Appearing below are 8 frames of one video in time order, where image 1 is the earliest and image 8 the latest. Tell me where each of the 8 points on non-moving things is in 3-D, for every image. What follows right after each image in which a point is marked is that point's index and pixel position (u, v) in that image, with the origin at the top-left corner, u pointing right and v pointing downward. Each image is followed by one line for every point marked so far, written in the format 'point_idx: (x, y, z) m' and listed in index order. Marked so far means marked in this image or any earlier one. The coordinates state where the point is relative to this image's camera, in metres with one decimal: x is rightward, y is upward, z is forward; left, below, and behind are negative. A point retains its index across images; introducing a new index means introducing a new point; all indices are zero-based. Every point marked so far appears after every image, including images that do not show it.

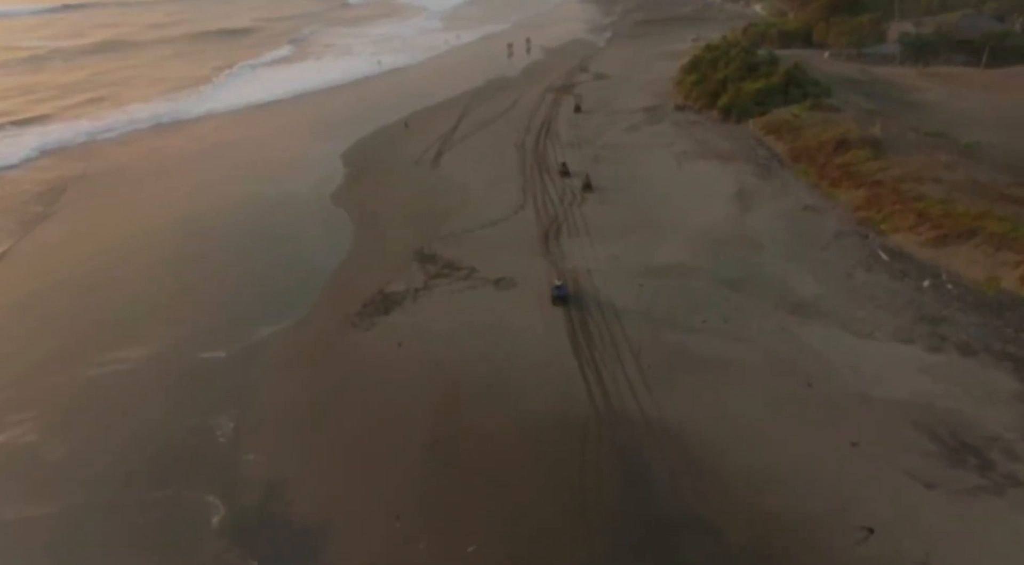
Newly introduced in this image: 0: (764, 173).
0: (+6.7, +2.9, +19.9) m
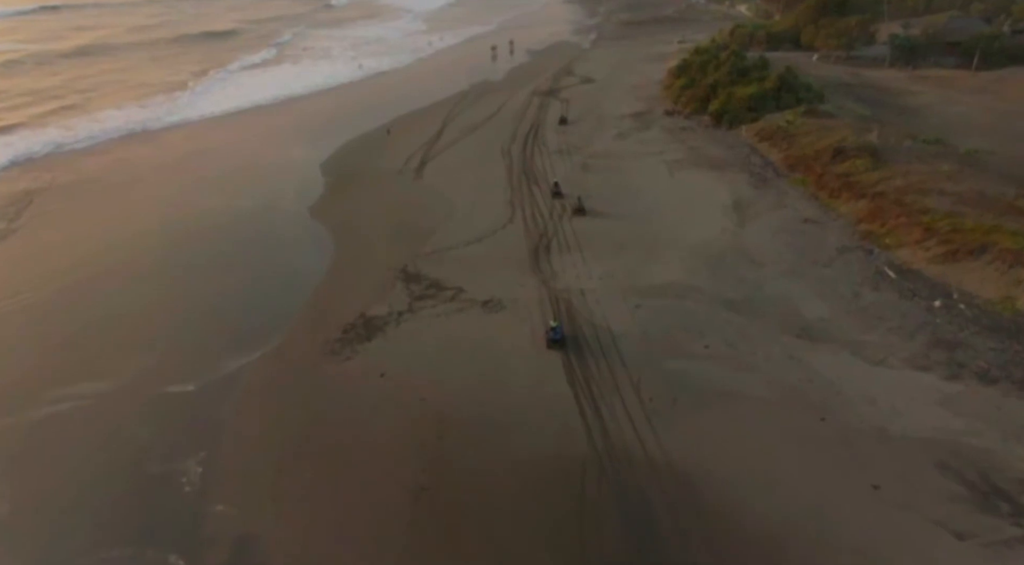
0: (+6.4, +2.6, +19.2) m
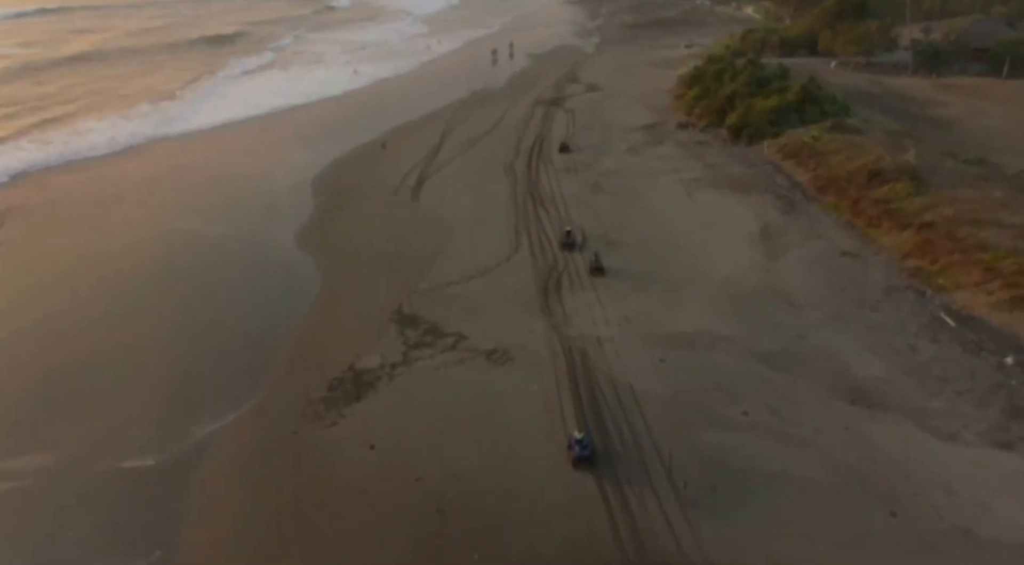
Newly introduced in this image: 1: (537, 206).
0: (+6.5, +1.8, +17.6) m
1: (+0.7, +2.0, +19.6) m
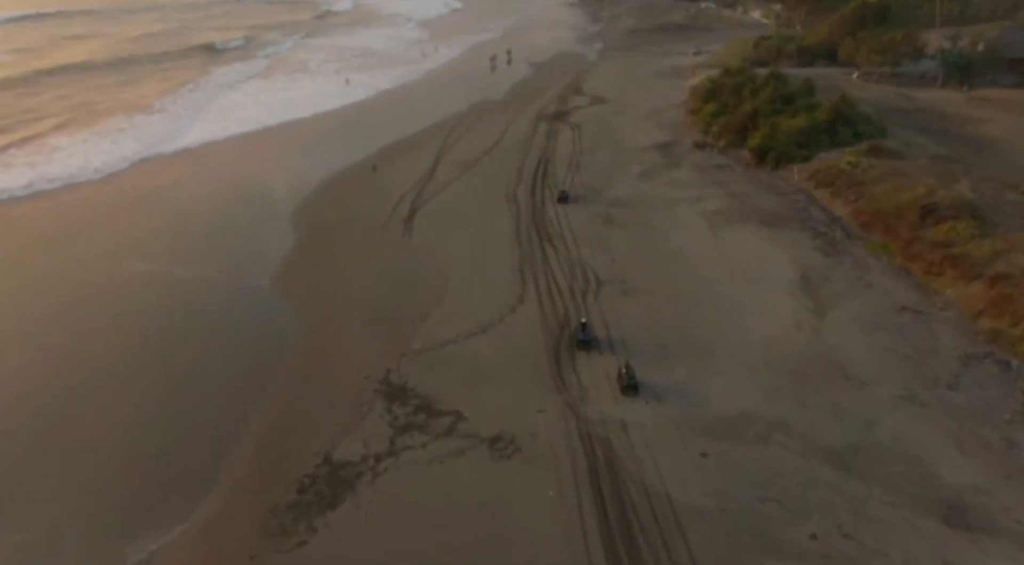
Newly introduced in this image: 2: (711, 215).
0: (+6.6, +0.7, +15.6) m
1: (+0.8, +0.9, +17.5) m
2: (+4.9, +1.7, +18.3) m
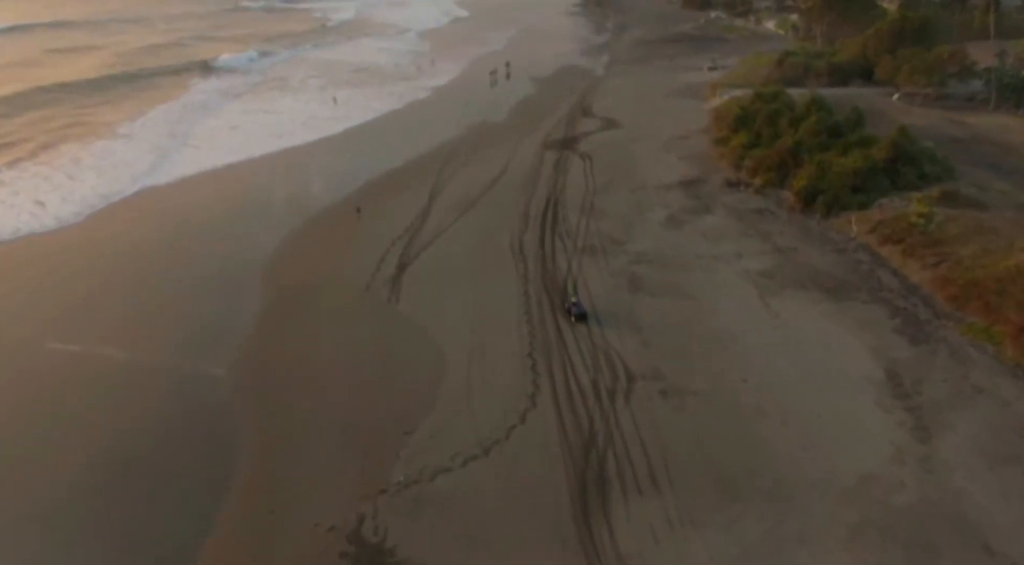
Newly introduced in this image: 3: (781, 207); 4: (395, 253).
0: (+6.8, -0.8, +12.6) m
1: (+0.9, -0.6, +14.5) m
2: (+5.0, +0.1, +15.3) m
3: (+6.7, +1.9, +18.5) m
4: (-2.8, +0.8, +18.0) m
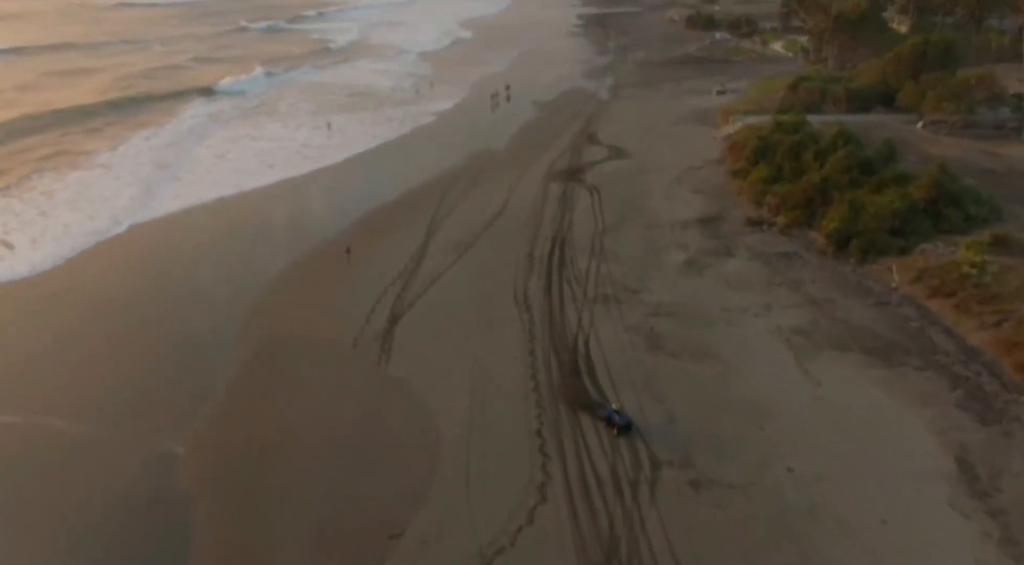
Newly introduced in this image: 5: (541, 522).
0: (+6.9, -1.8, +10.9) m
1: (+1.0, -1.7, +12.8) m
2: (+5.1, -0.9, +13.6) m
3: (+6.7, +0.7, +16.9) m
4: (-2.7, -0.4, +16.4) m
5: (+0.4, -3.1, +9.5) m
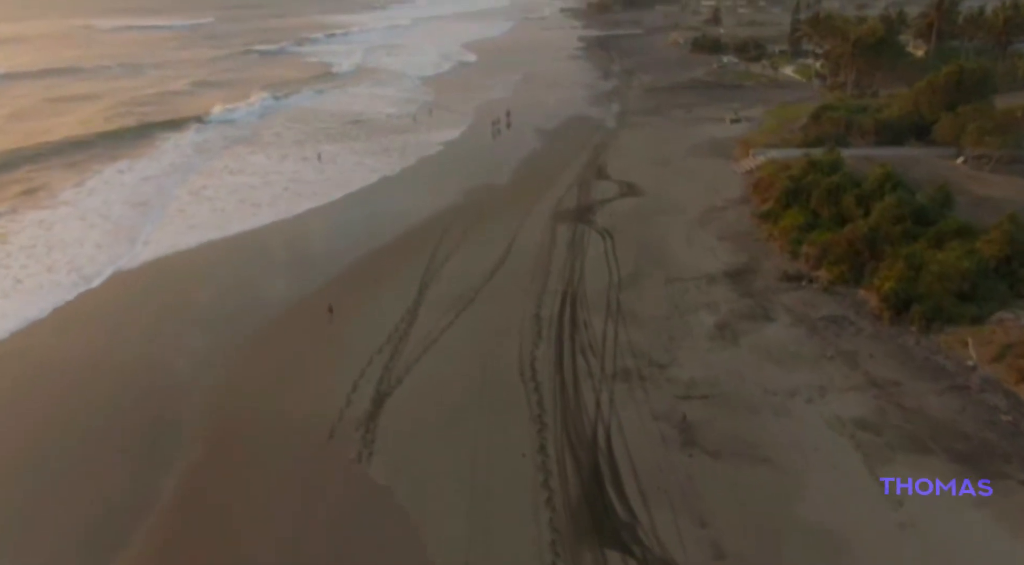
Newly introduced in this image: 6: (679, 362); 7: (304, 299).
0: (+7.0, -3.0, +8.5) m
1: (+1.1, -2.9, +10.5) m
2: (+5.2, -2.2, +11.3) m
3: (+6.8, -0.6, +14.6) m
4: (-2.6, -1.7, +14.1) m
5: (+0.5, -4.3, +7.1) m
6: (+3.1, -1.5, +13.8) m
7: (-5.0, -0.4, +17.7) m
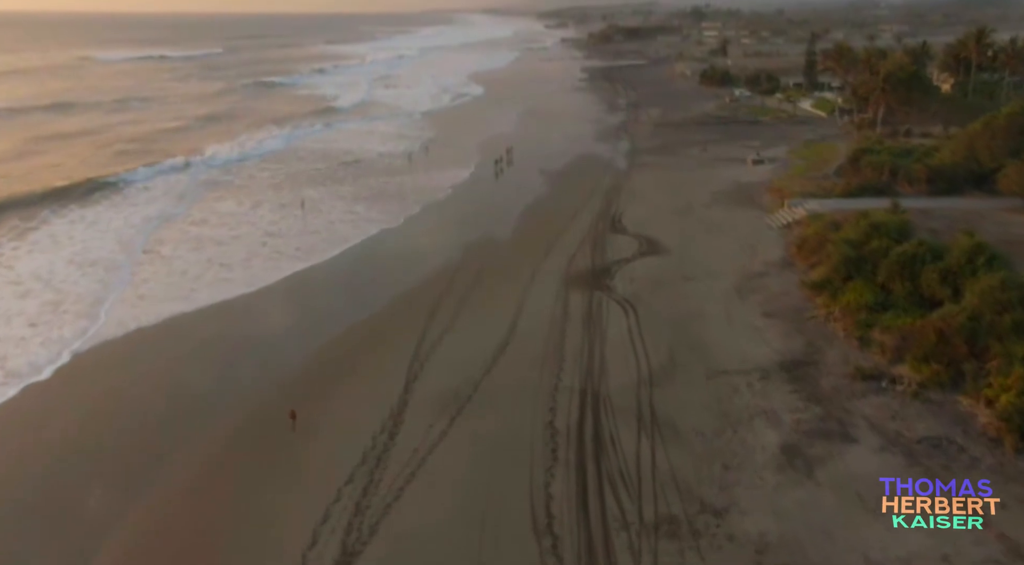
0: (+7.1, -4.5, +5.1) m
1: (+1.2, -4.5, +7.1) m
2: (+5.3, -3.8, +7.9) m
3: (+7.0, -2.3, +11.3) m
4: (-2.5, -3.4, +10.7) m
5: (+0.6, -5.7, +3.6) m
6: (+3.2, -3.2, +10.5) m
7: (-4.8, -2.3, +14.4) m
